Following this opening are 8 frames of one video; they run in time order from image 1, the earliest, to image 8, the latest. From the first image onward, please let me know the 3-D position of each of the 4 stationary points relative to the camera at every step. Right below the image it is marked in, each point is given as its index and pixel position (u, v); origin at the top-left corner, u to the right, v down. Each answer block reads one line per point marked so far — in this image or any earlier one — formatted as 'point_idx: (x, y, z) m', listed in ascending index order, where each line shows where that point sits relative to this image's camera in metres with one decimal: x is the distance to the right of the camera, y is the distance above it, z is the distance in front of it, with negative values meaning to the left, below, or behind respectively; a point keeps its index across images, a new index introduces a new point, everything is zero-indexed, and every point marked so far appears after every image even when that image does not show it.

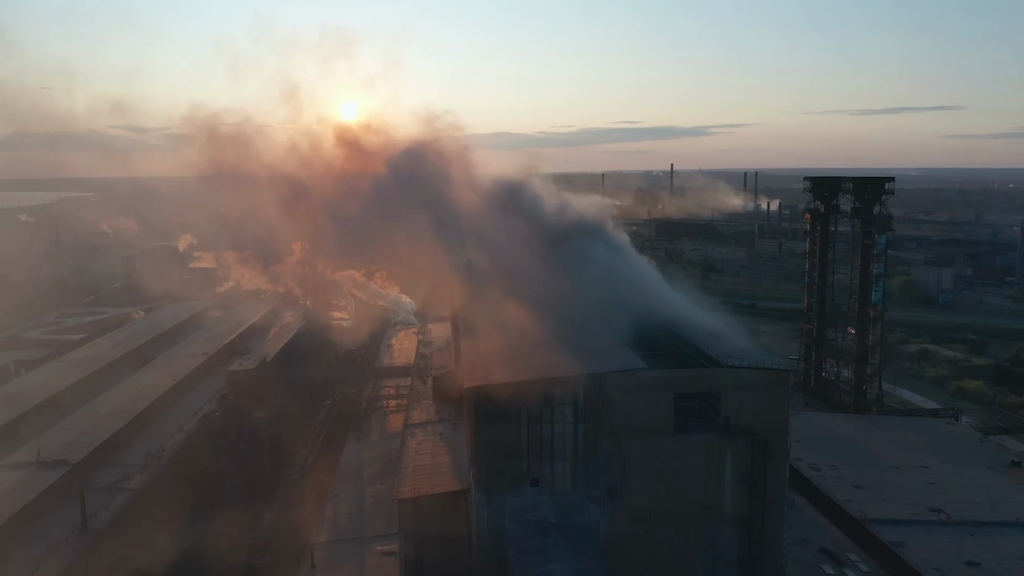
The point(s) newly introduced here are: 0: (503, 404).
0: (-0.1, -0.9, +5.5) m
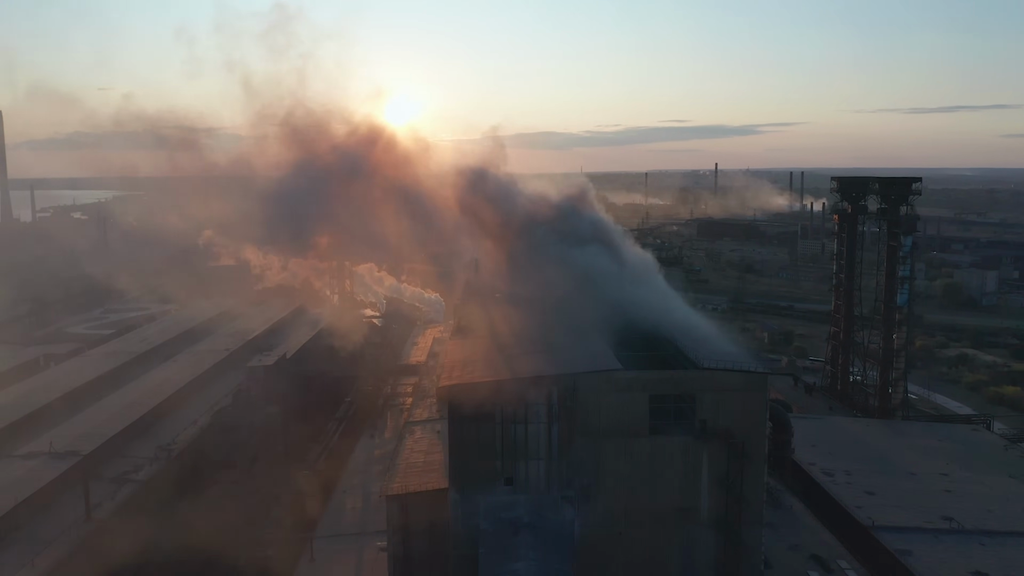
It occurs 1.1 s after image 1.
0: (-0.3, -0.9, +5.5) m
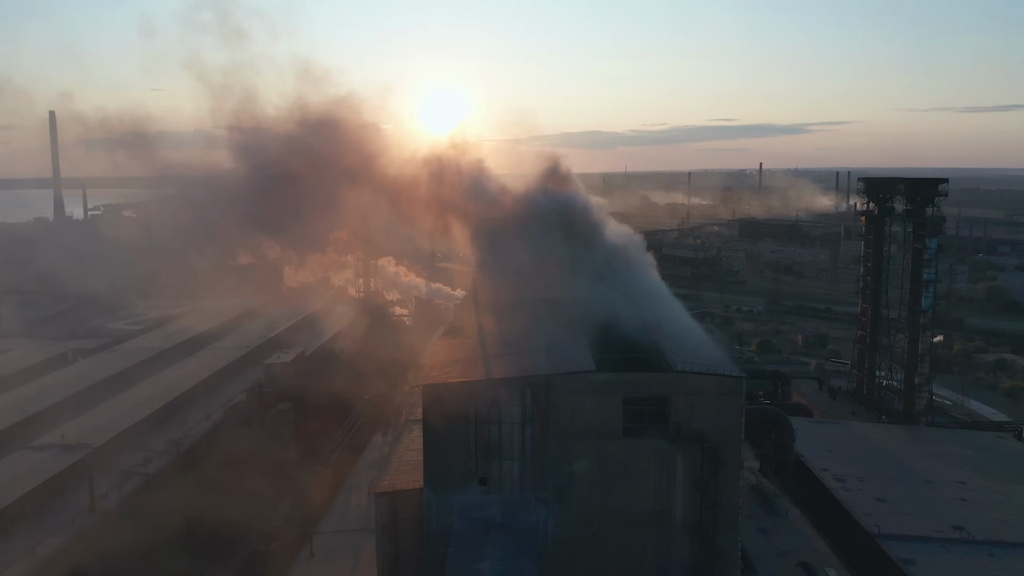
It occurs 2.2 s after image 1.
0: (-0.5, -0.9, +5.5) m
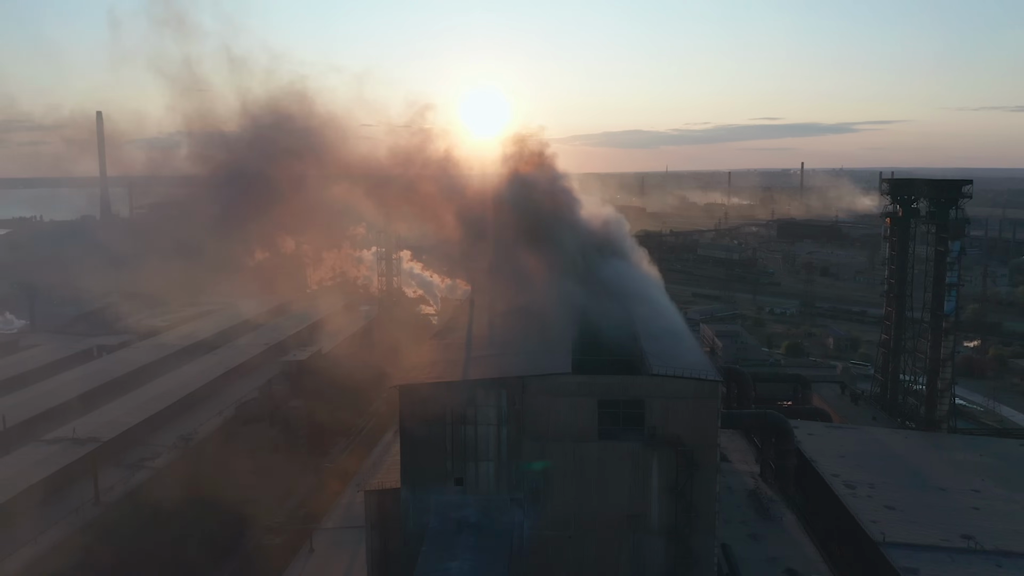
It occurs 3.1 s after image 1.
0: (-0.7, -0.9, +5.5) m
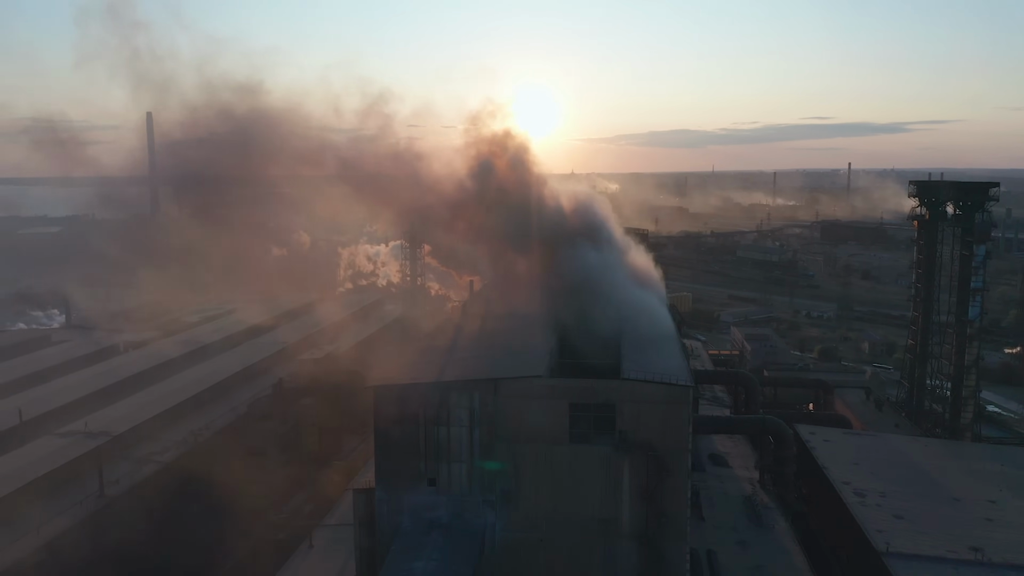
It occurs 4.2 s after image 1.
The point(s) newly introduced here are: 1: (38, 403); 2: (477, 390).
0: (-0.9, -0.9, +5.6) m
1: (-7.7, -1.9, +11.5) m
2: (-0.3, -0.8, +5.5) m
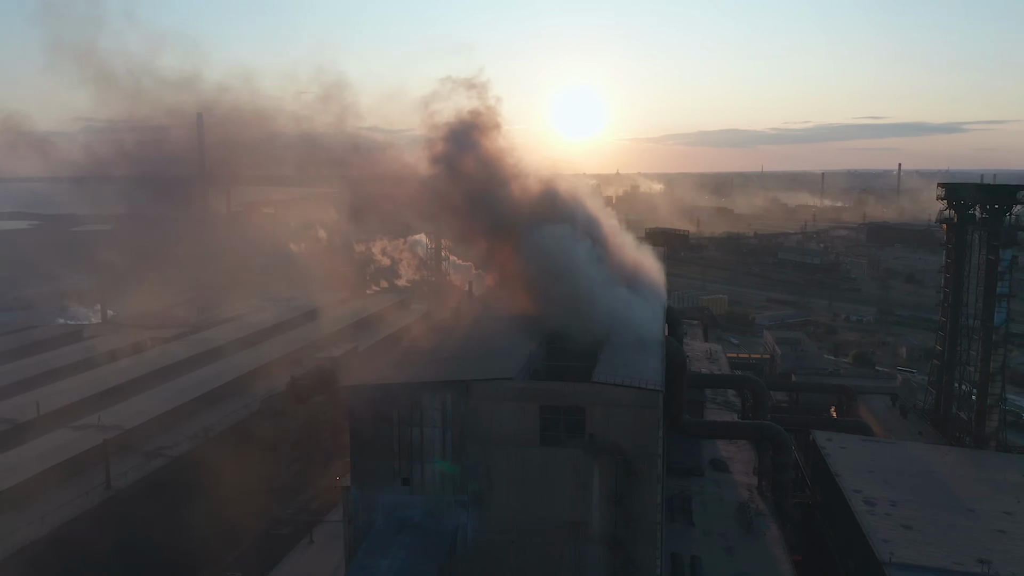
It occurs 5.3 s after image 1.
0: (-1.1, -0.9, +5.7) m
1: (-7.7, -1.8, +11.8) m
2: (-0.5, -0.8, +5.5) m
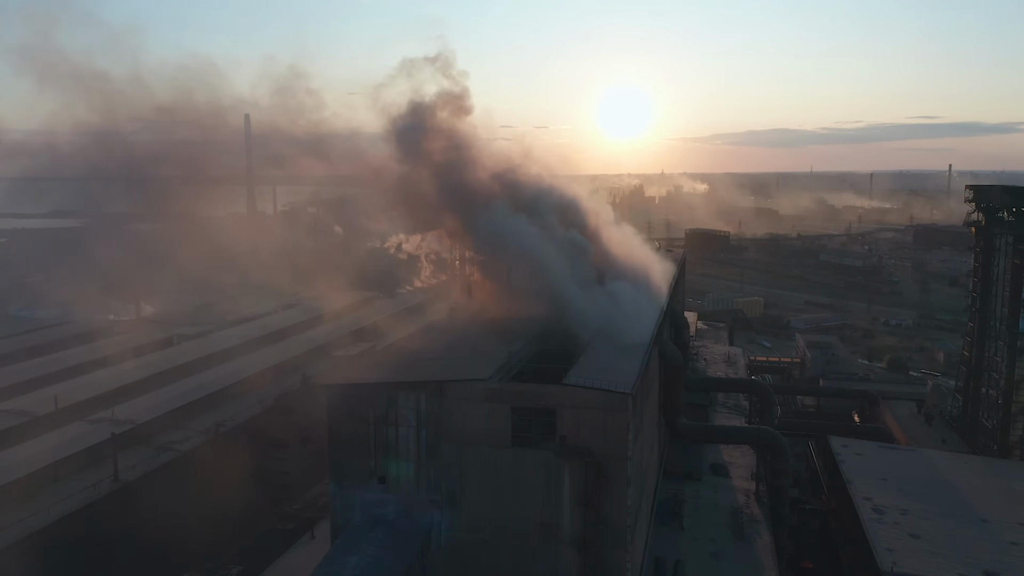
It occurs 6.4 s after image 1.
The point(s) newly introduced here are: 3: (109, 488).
0: (-1.3, -0.9, +5.7) m
1: (-7.6, -1.8, +12.2) m
2: (-0.7, -0.8, +5.6) m
3: (-5.5, -2.8, +9.7) m
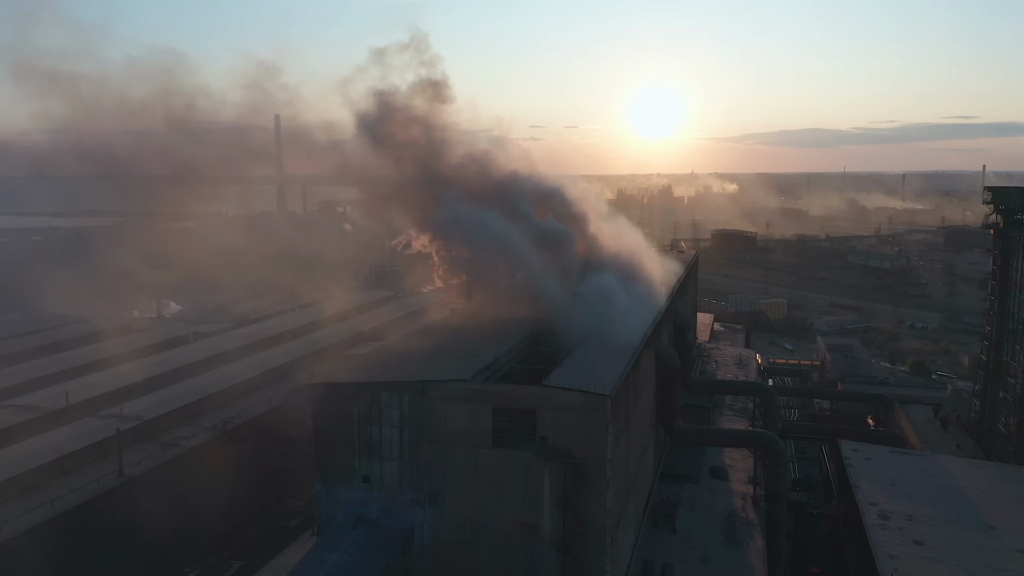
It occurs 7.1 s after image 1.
0: (-1.4, -0.9, +5.8) m
1: (-7.6, -1.7, +12.4) m
2: (-0.9, -0.8, +5.7) m
3: (-5.6, -2.8, +9.8) m
